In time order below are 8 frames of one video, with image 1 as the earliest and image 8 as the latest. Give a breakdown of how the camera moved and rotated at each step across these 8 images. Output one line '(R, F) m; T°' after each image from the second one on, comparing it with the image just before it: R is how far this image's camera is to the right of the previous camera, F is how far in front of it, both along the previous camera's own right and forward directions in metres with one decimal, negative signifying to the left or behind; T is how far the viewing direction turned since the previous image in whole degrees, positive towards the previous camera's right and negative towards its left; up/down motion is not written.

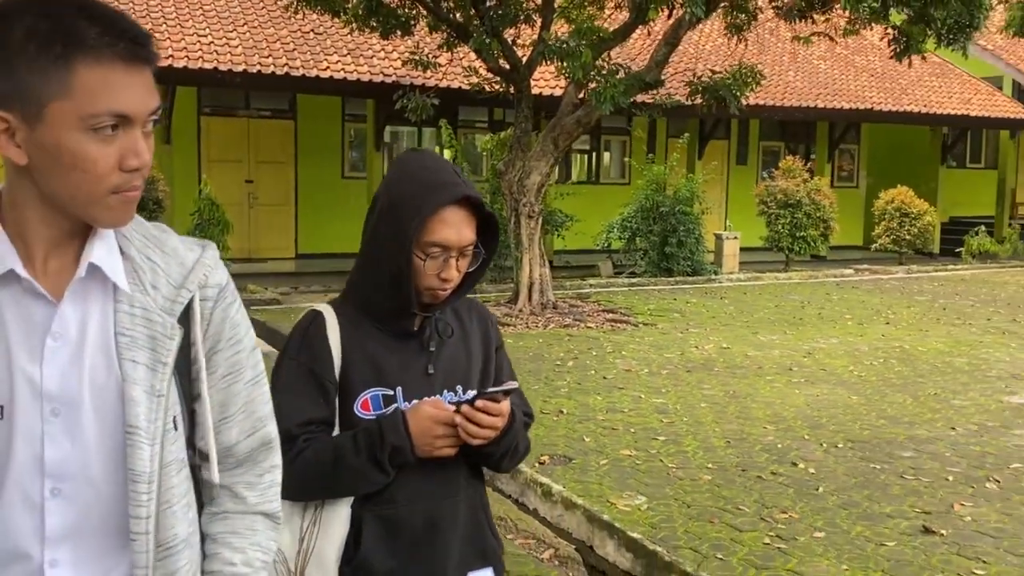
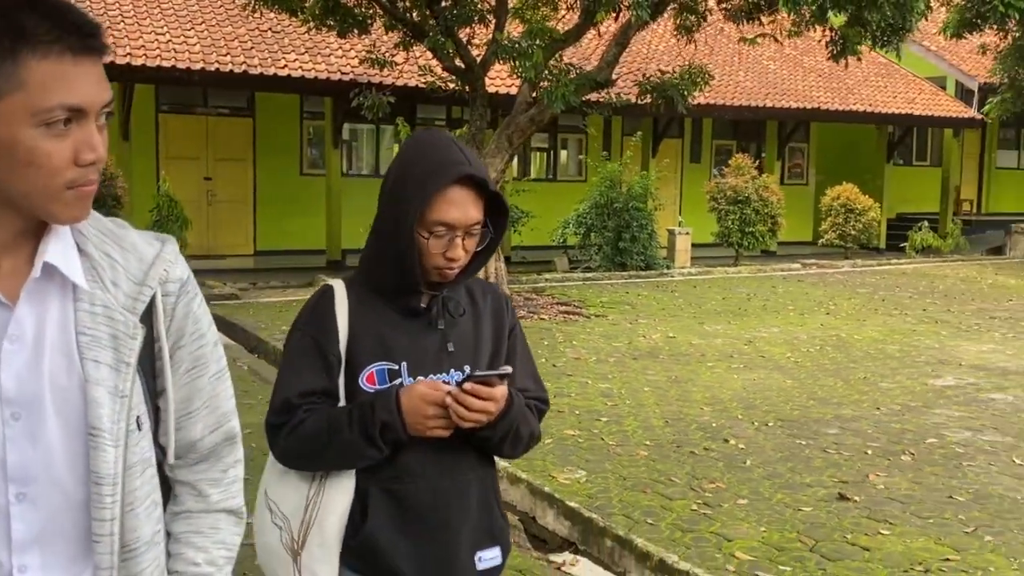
(+0.1, -0.3) m; +2°
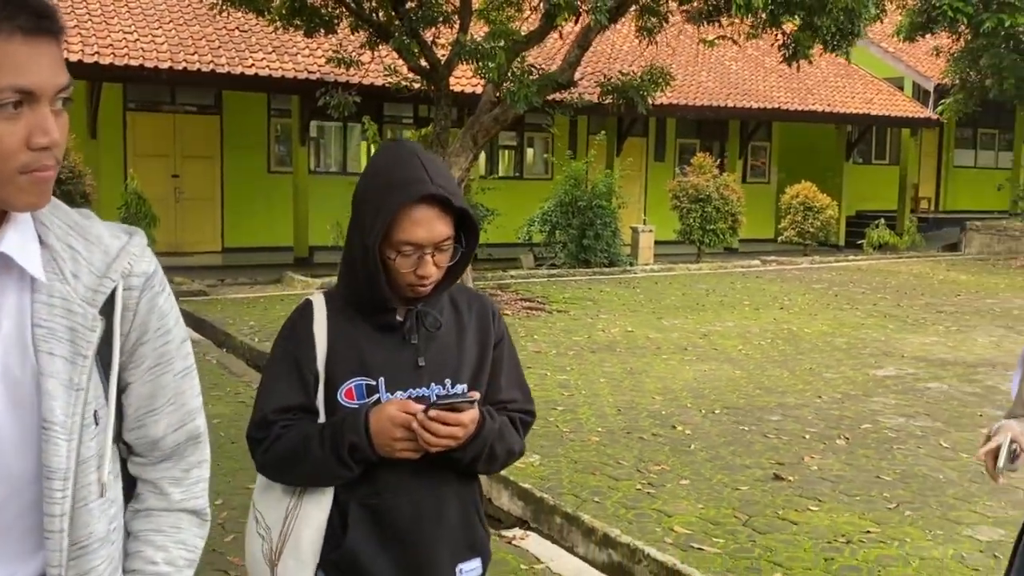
(+0.1, -0.3) m; +2°
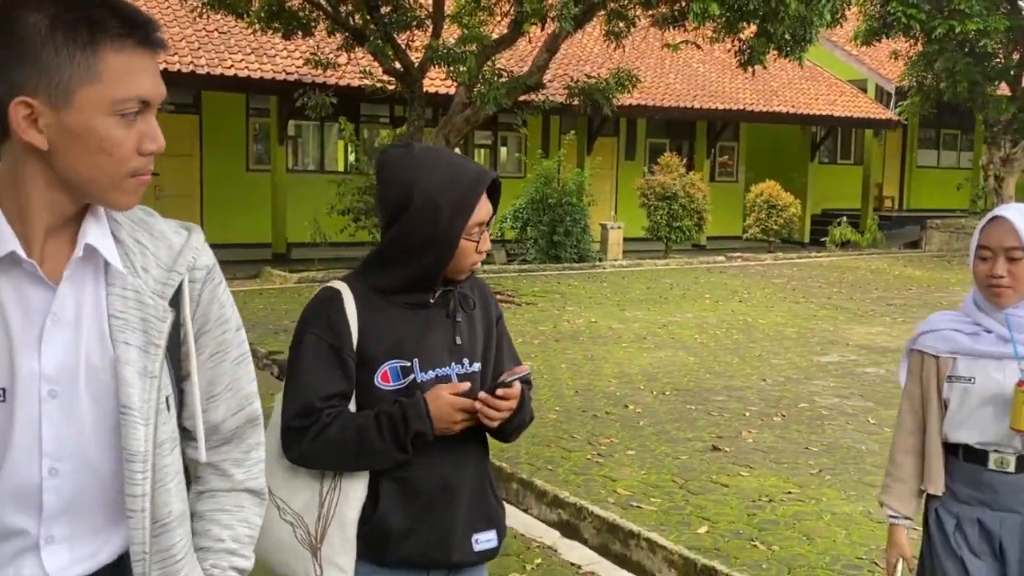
(+0.1, -0.5) m; +1°
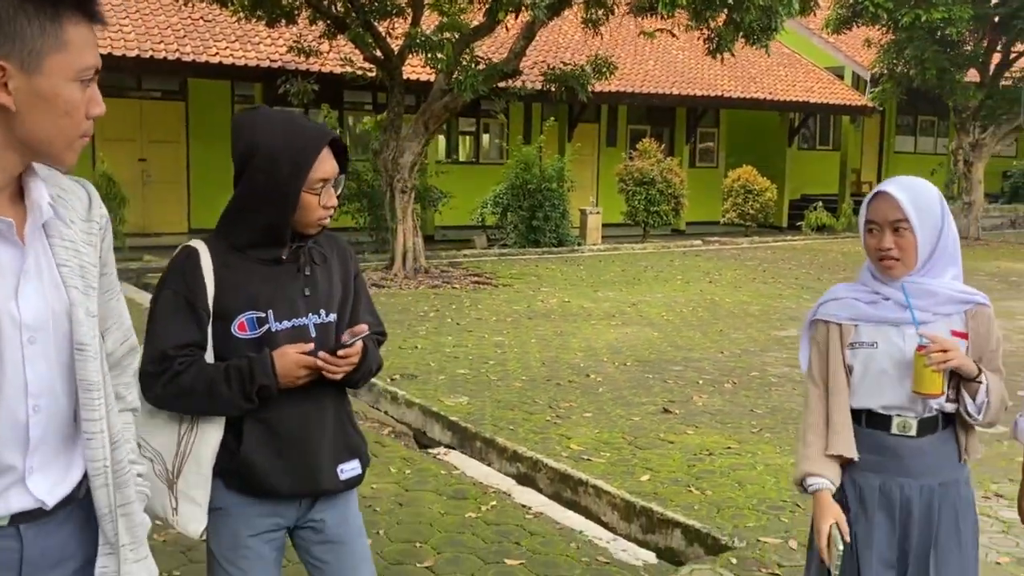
(+0.1, -0.4) m; +1°
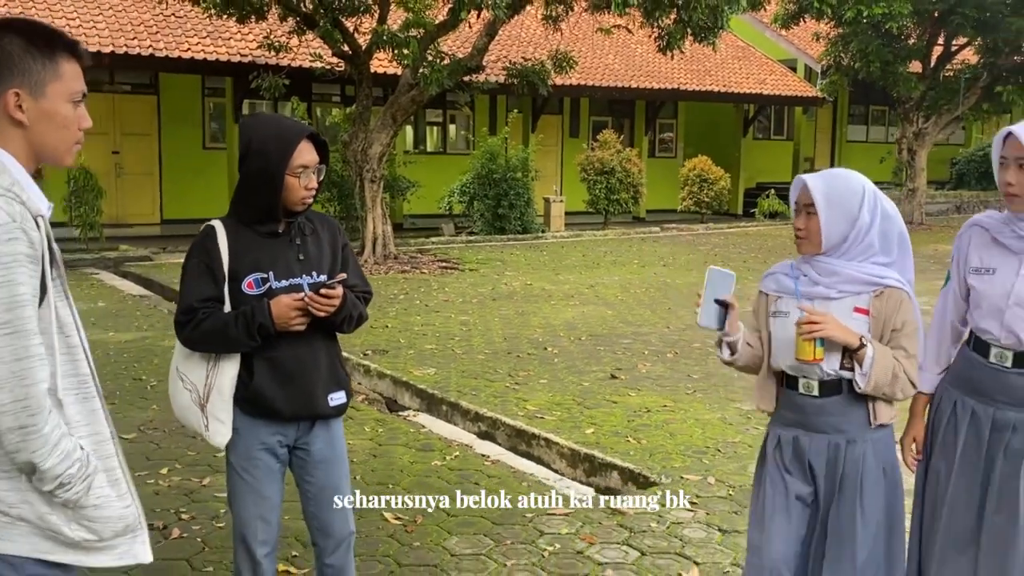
(0.0, -0.6) m; +2°
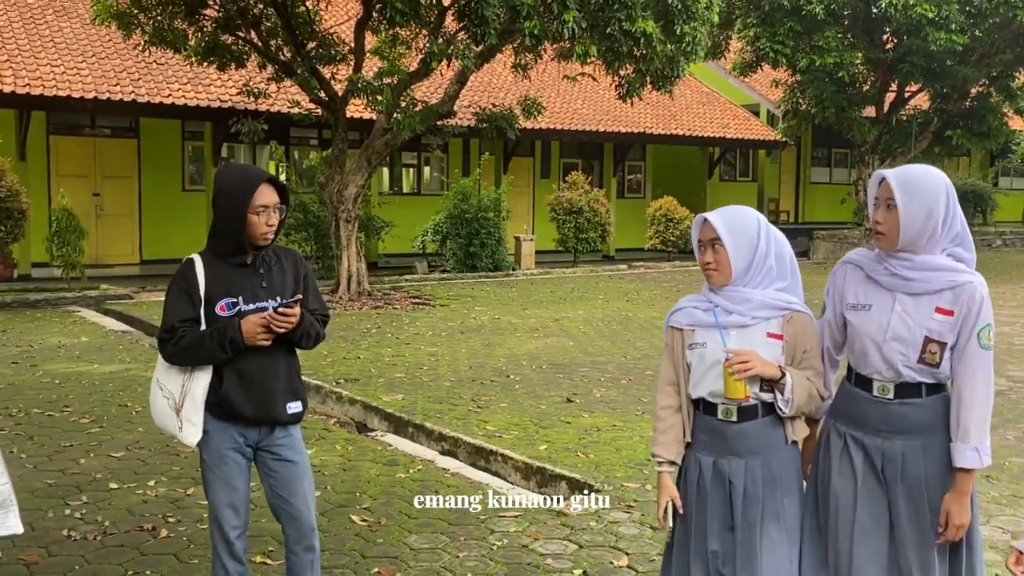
(+0.1, -0.5) m; +1°
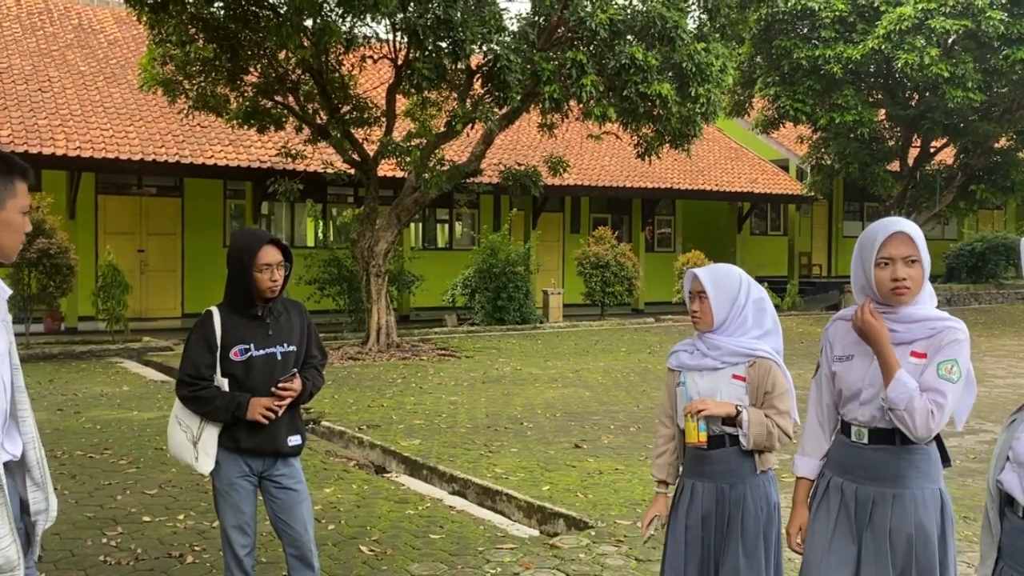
(+0.2, -0.4) m; -2°
